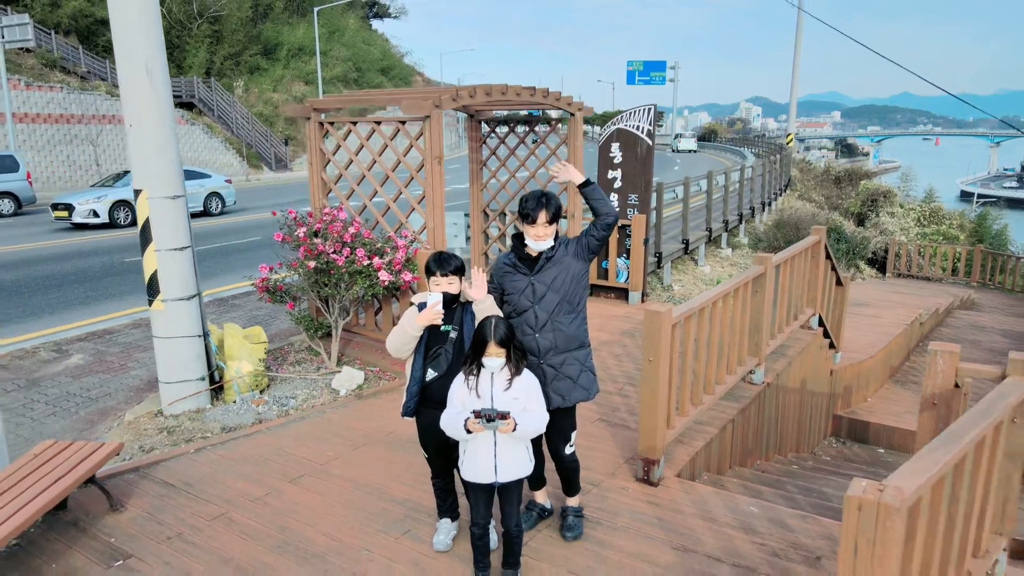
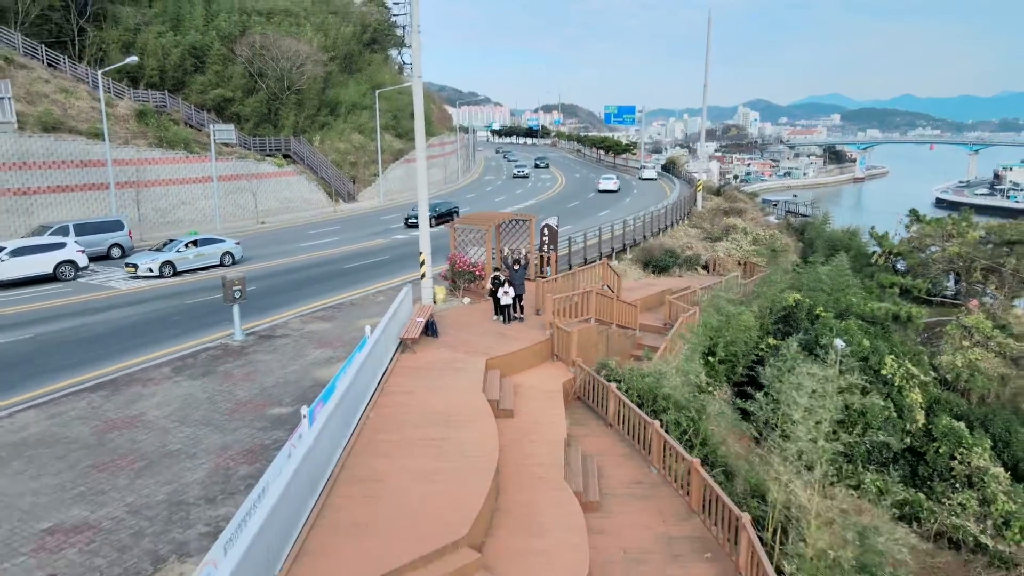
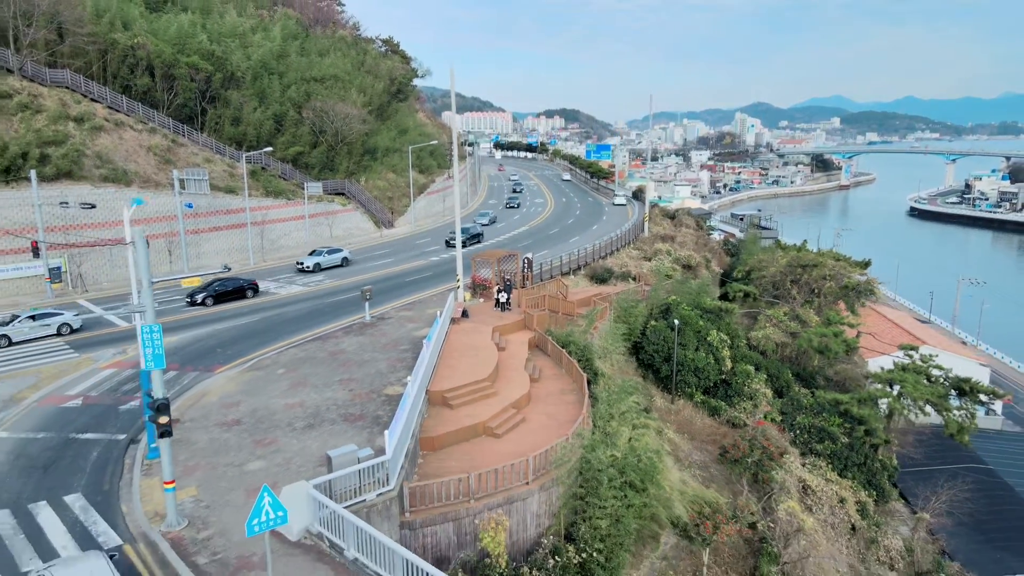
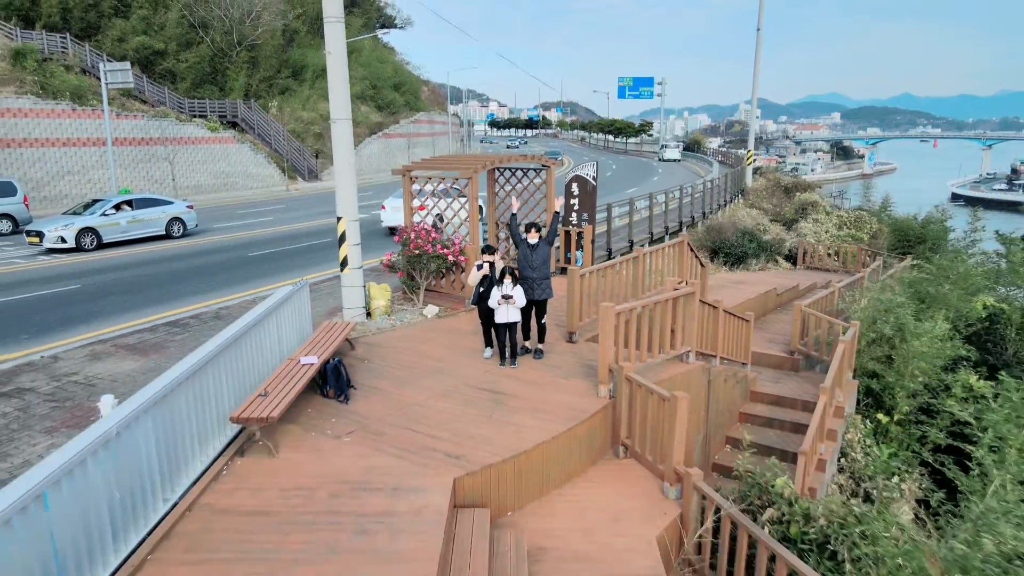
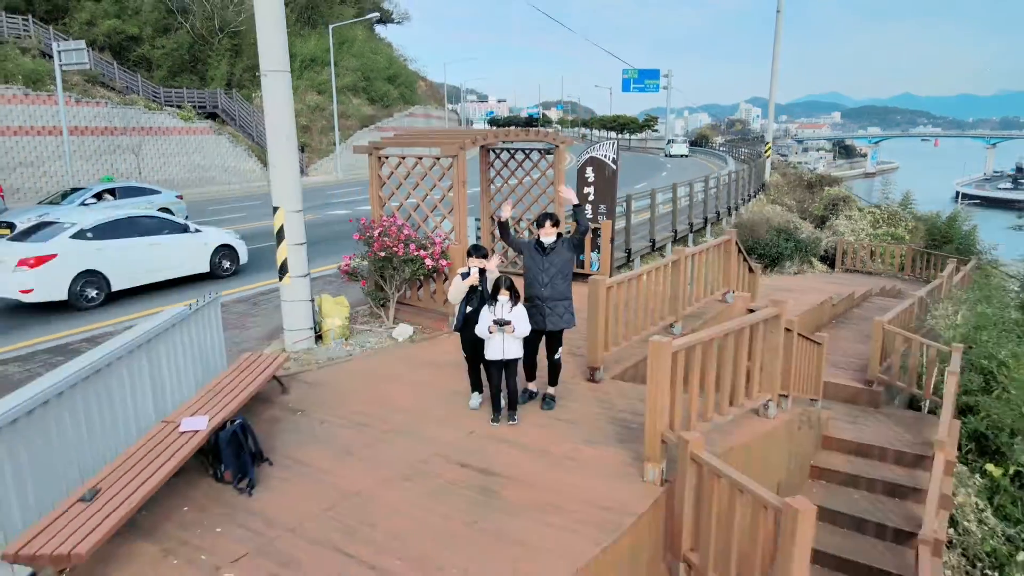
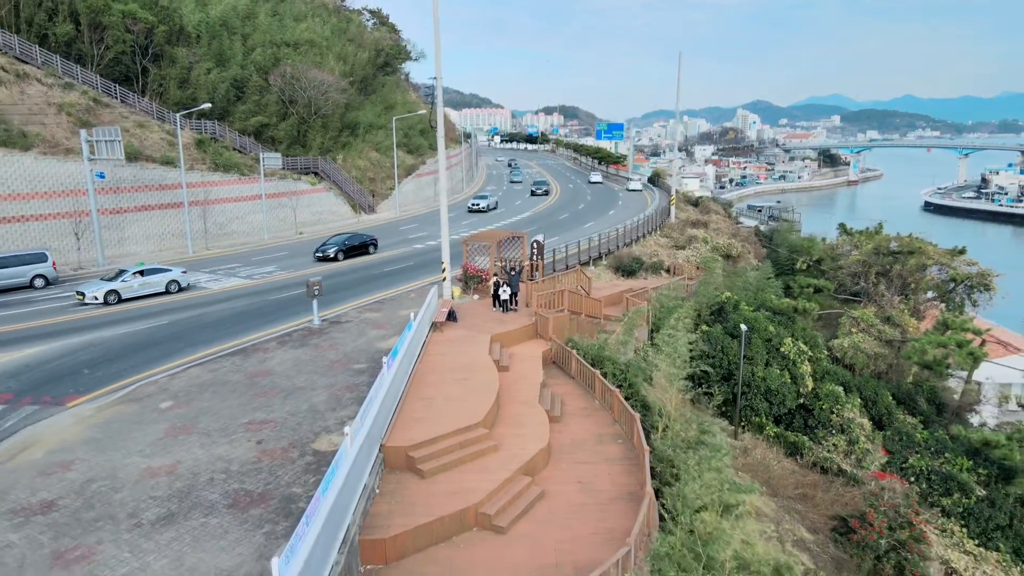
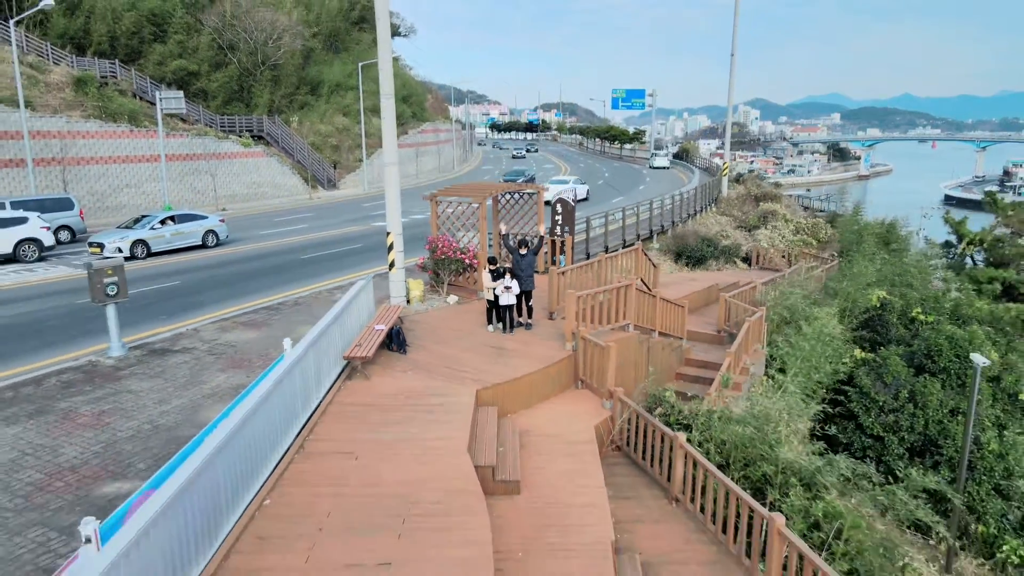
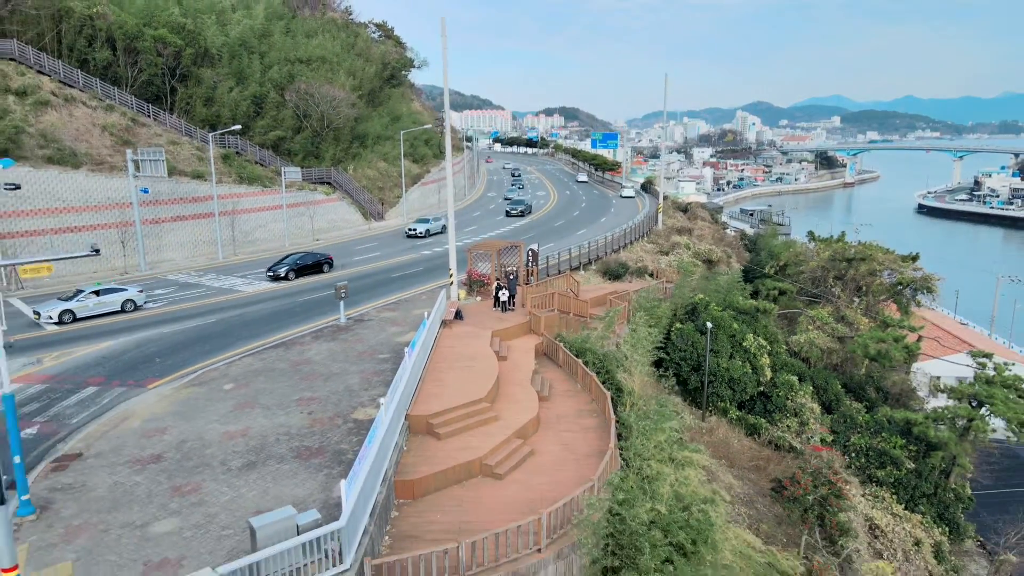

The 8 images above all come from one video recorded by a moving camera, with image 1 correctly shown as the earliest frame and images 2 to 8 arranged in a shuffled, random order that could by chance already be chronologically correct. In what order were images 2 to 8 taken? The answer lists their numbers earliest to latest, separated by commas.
5, 4, 7, 2, 6, 8, 3
